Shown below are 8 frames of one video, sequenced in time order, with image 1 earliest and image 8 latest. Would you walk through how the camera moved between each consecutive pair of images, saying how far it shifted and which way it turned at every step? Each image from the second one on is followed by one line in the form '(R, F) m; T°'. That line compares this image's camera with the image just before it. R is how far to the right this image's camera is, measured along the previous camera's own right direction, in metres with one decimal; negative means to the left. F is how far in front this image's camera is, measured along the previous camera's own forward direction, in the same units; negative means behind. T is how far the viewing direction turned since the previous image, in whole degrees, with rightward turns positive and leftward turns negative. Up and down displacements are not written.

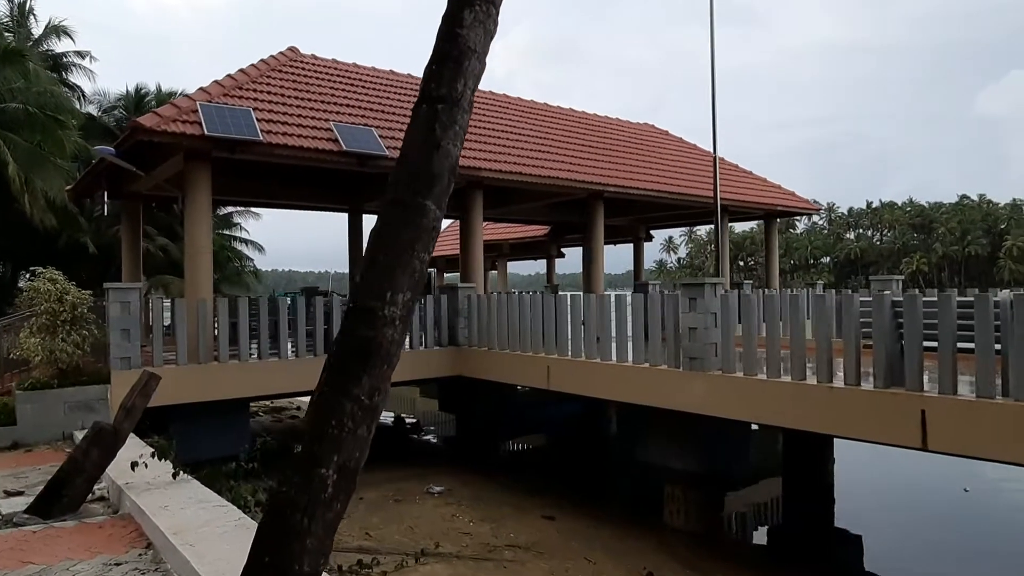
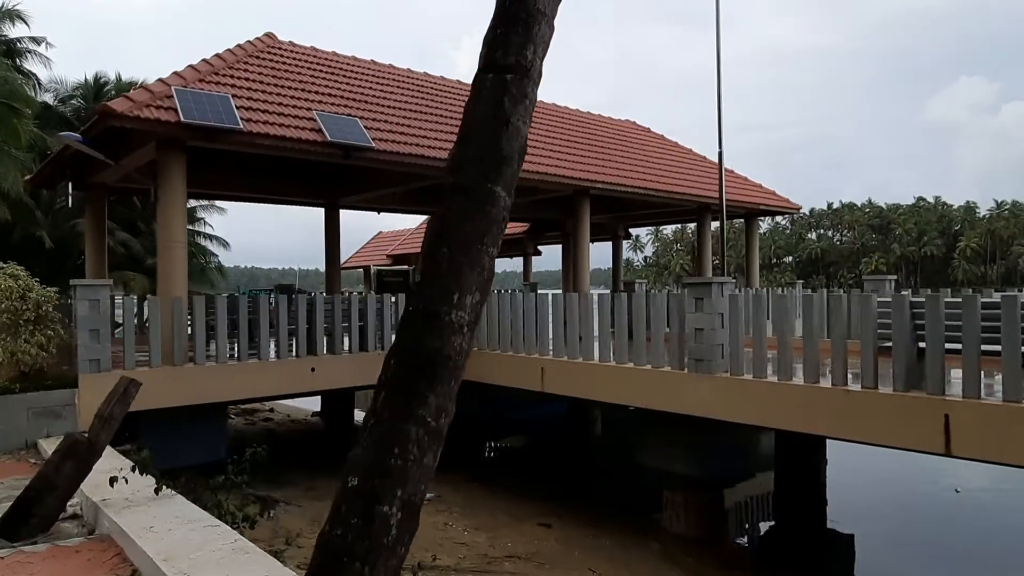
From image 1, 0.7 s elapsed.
(-0.3, +0.3) m; +3°
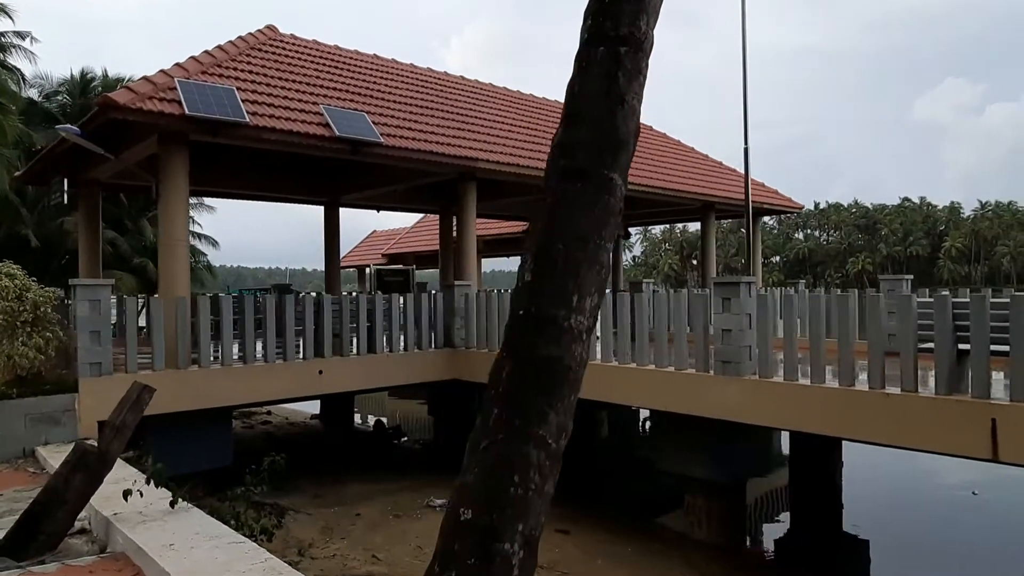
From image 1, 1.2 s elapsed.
(-0.3, +0.2) m; +1°
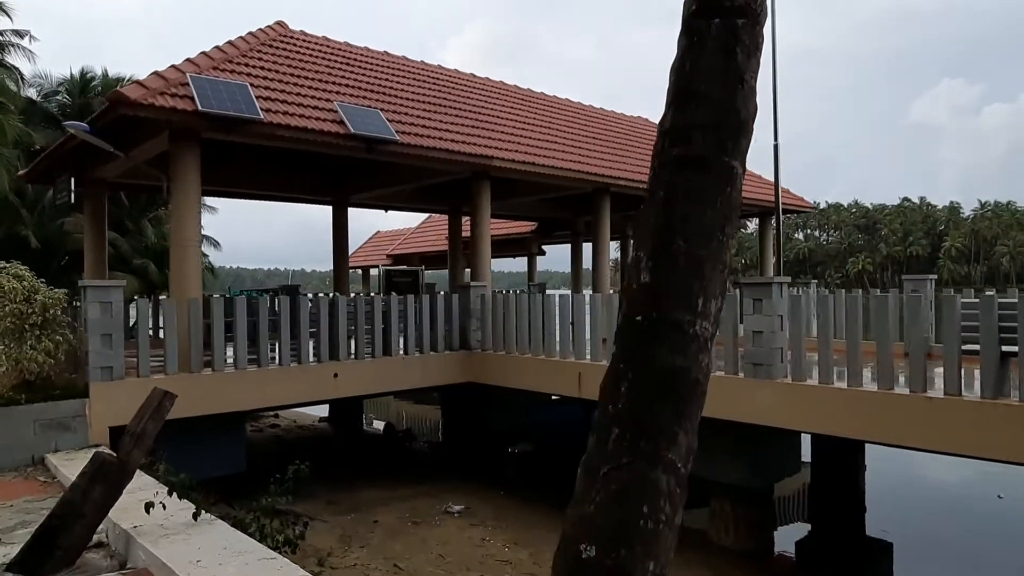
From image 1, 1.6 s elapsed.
(-0.2, +0.2) m; 0°
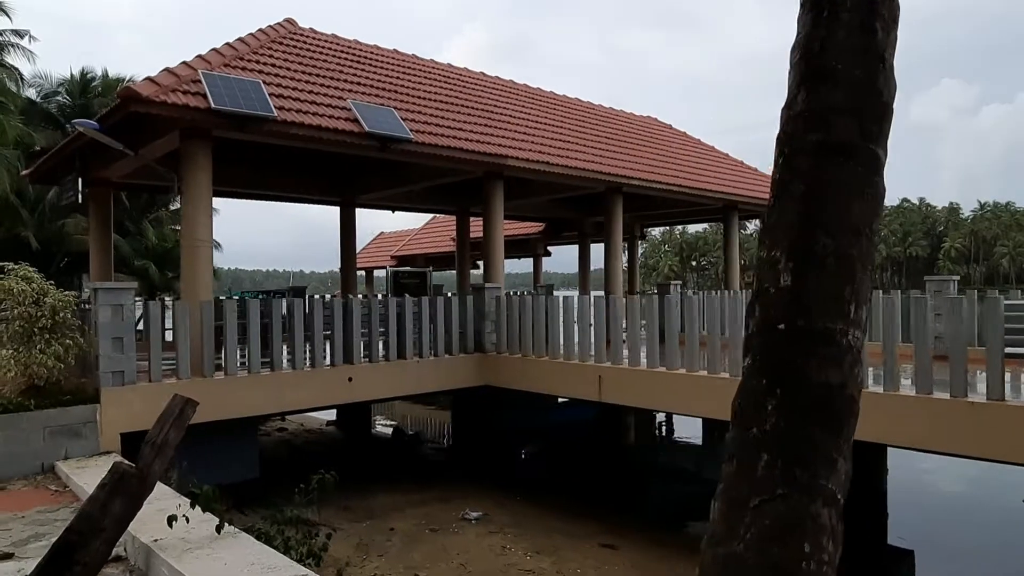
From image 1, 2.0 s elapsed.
(-0.2, +0.1) m; 0°
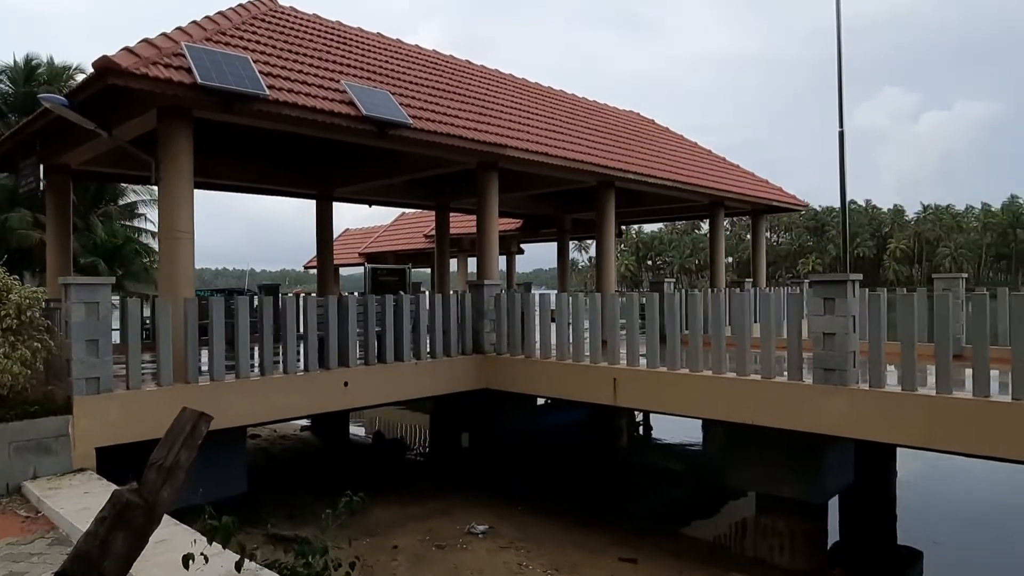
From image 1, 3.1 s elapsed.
(-0.4, +0.4) m; +4°
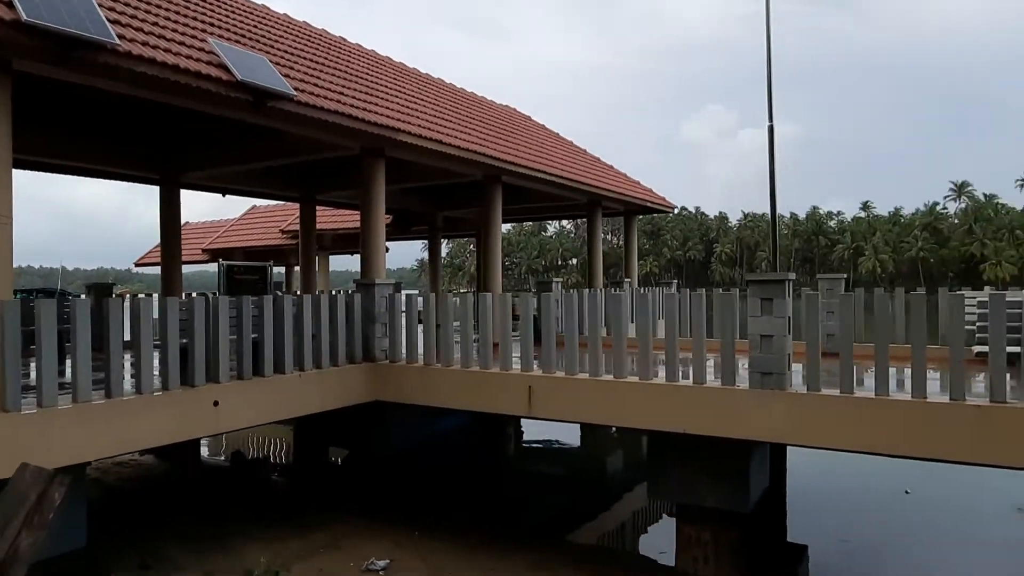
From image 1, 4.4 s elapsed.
(-0.4, +0.7) m; +12°
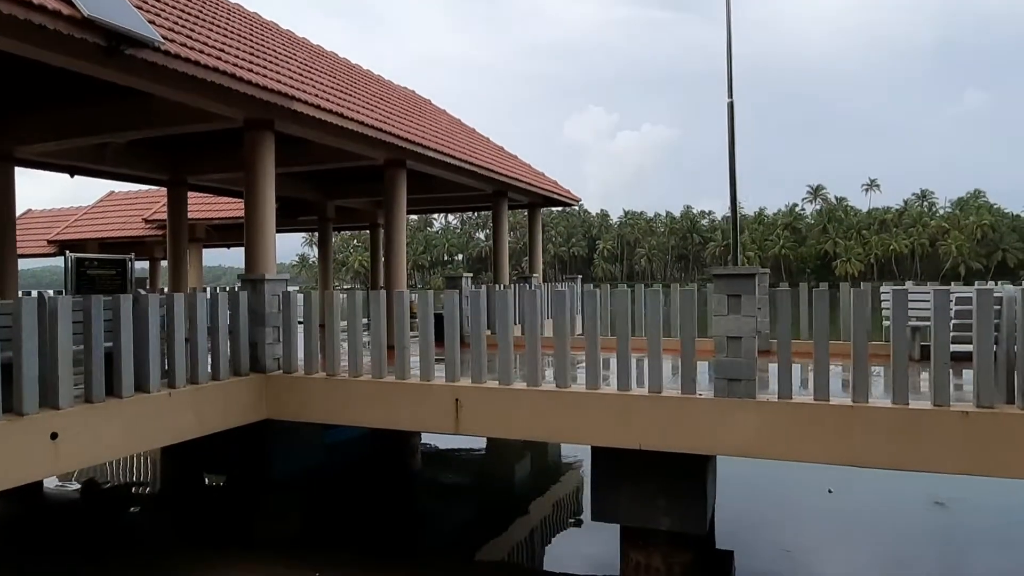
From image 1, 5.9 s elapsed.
(-0.2, +0.8) m; +9°
